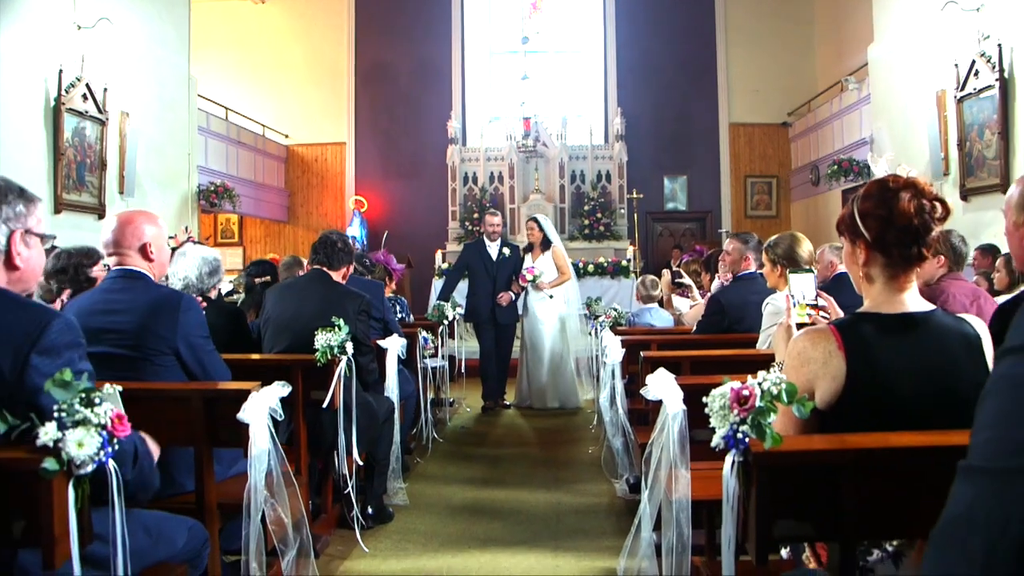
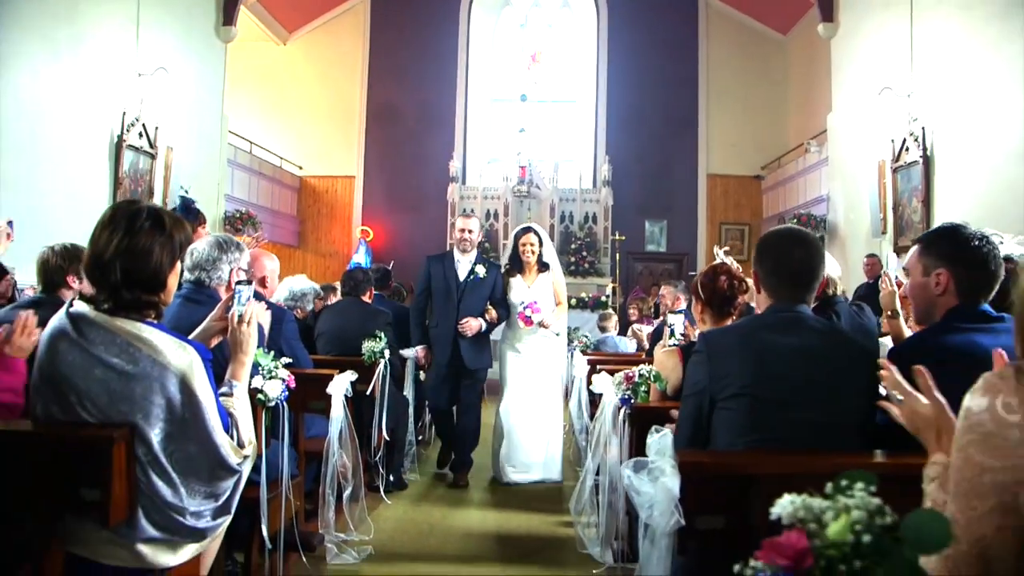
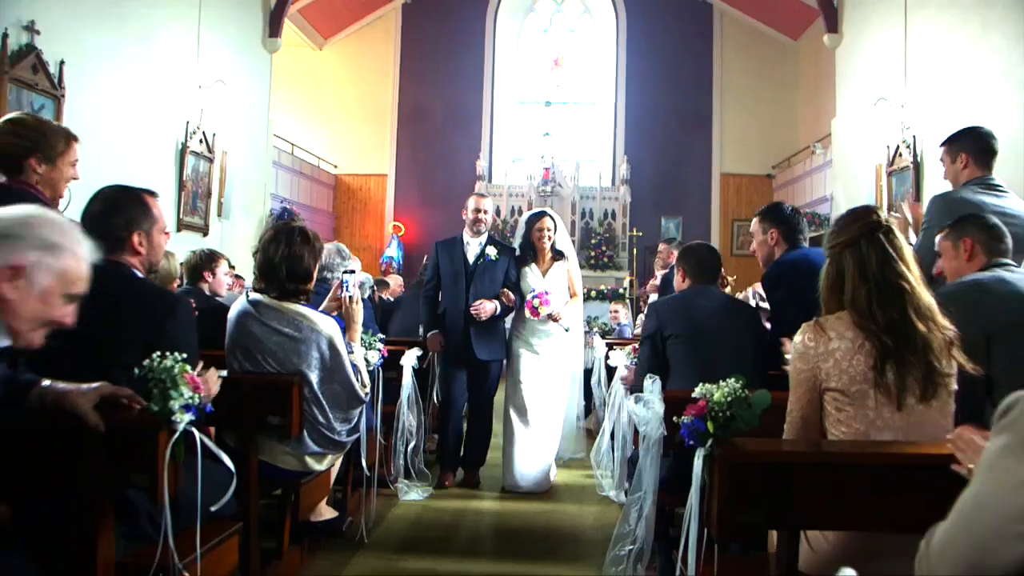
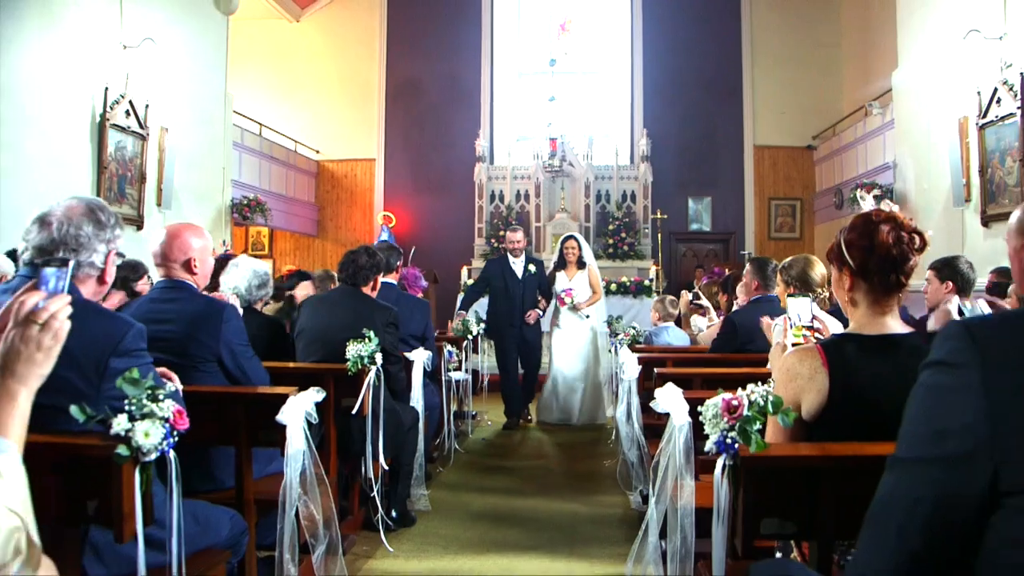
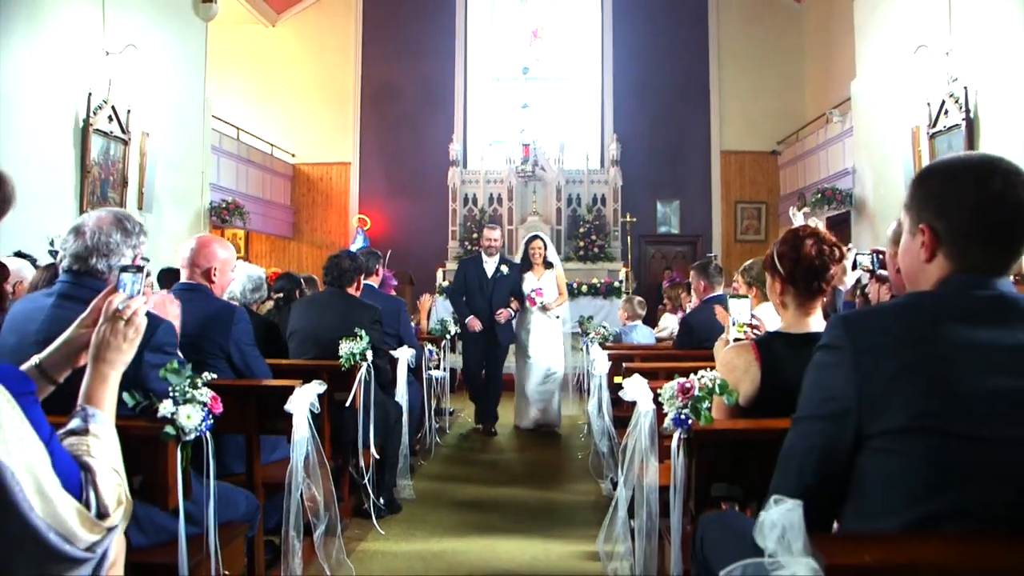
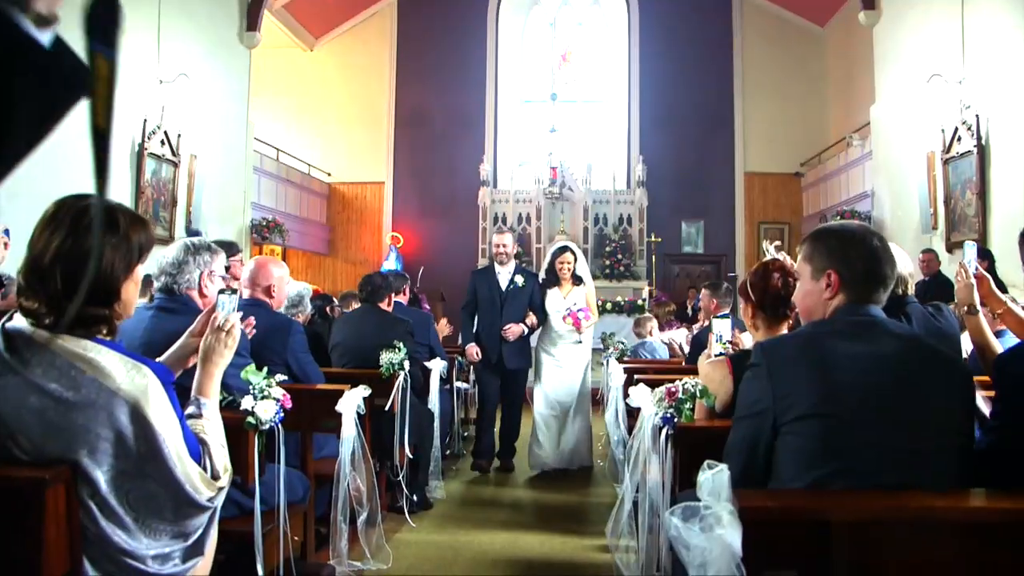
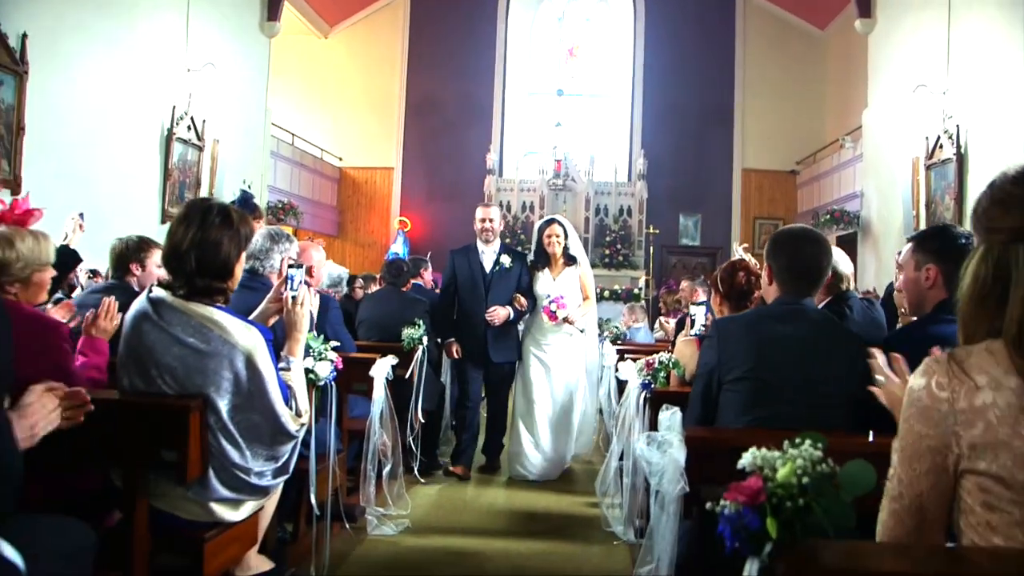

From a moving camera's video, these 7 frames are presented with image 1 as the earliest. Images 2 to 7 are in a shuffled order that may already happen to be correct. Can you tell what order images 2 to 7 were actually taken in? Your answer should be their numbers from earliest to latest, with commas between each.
4, 5, 6, 2, 7, 3
